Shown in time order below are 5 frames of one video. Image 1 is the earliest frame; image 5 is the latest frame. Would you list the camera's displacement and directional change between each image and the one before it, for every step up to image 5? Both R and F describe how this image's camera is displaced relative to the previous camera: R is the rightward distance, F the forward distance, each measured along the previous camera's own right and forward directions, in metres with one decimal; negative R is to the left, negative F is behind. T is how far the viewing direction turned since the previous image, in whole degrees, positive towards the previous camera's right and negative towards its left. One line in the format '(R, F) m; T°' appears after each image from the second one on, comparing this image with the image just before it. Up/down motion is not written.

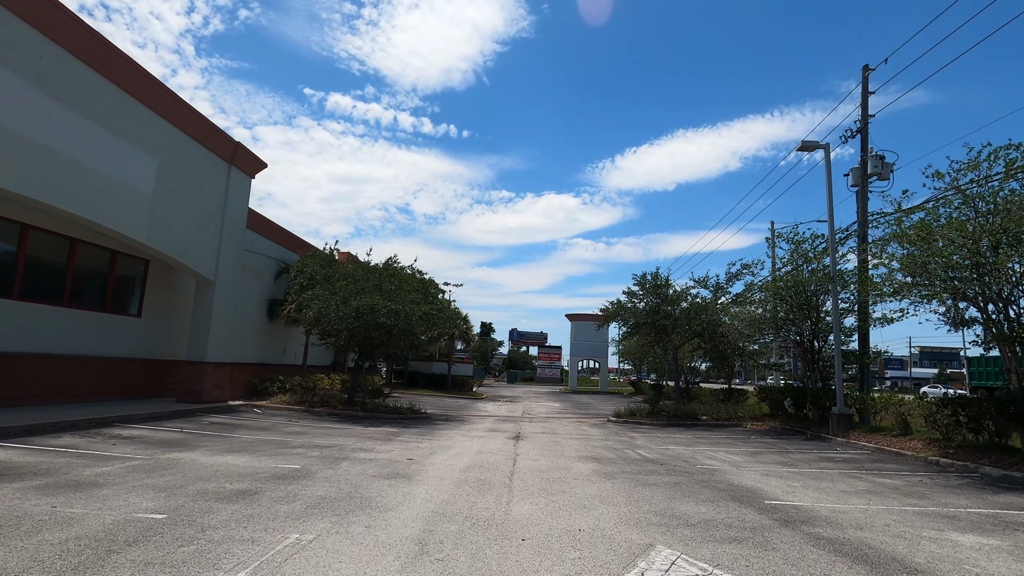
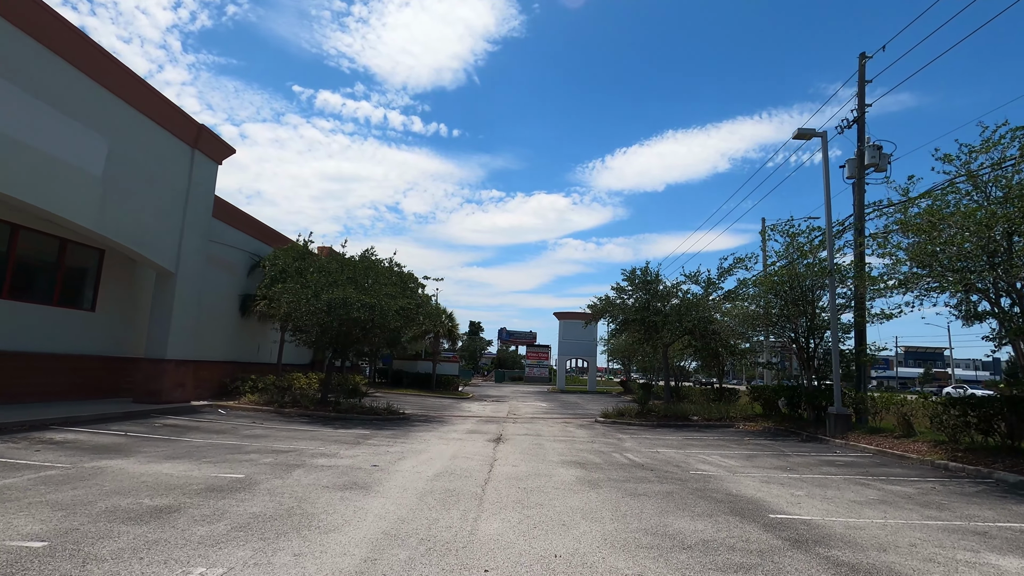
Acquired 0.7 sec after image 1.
(+0.3, +1.0) m; +1°
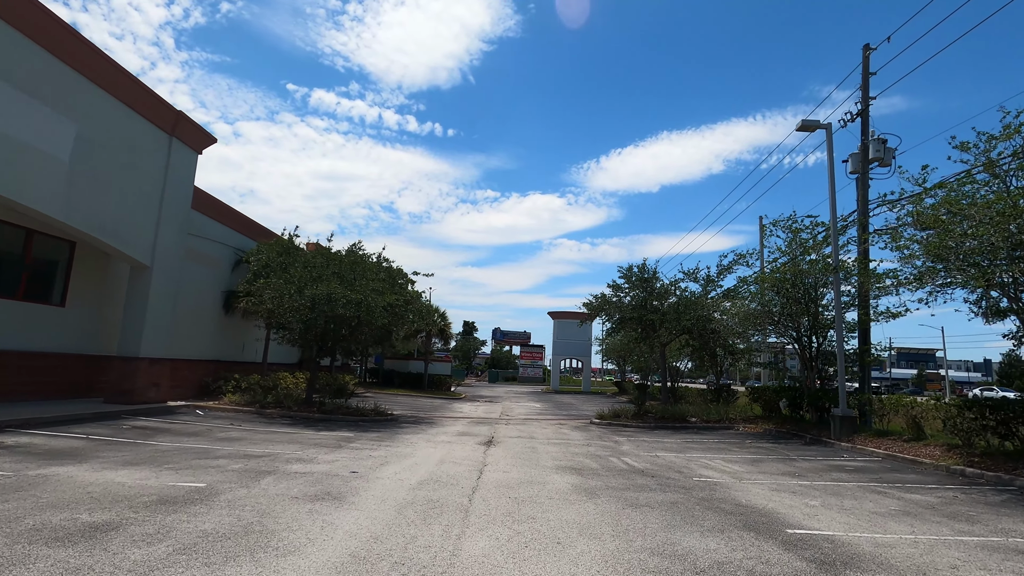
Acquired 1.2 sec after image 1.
(+0.1, +0.7) m; +1°
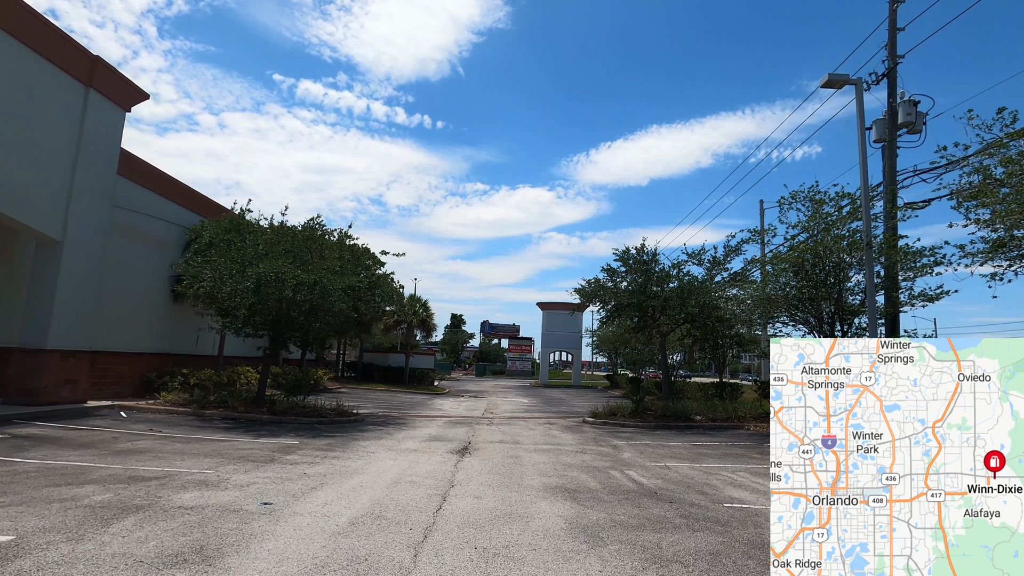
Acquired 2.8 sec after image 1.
(+0.2, +2.4) m; +1°
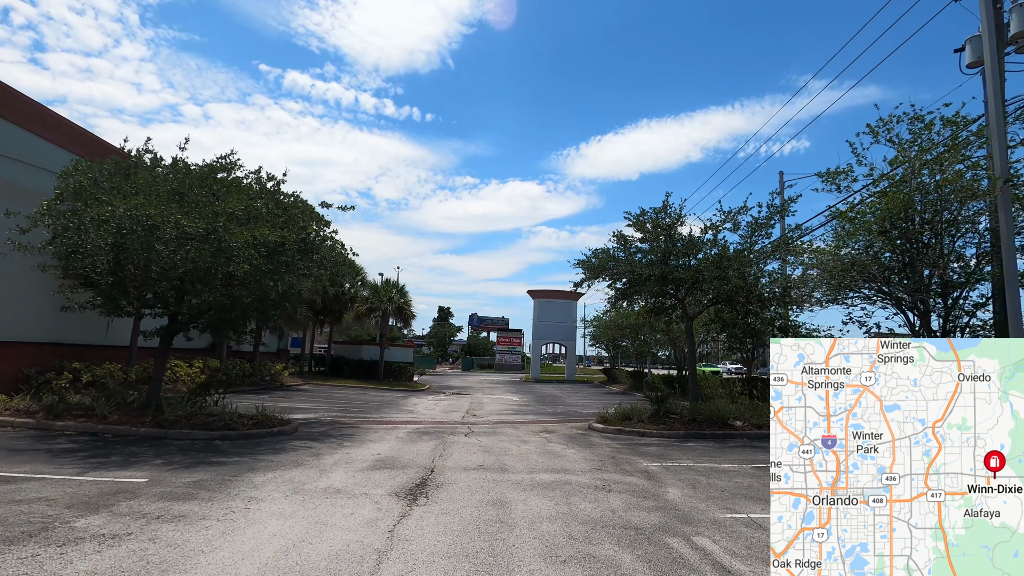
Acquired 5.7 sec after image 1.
(+0.1, +4.4) m; +1°
